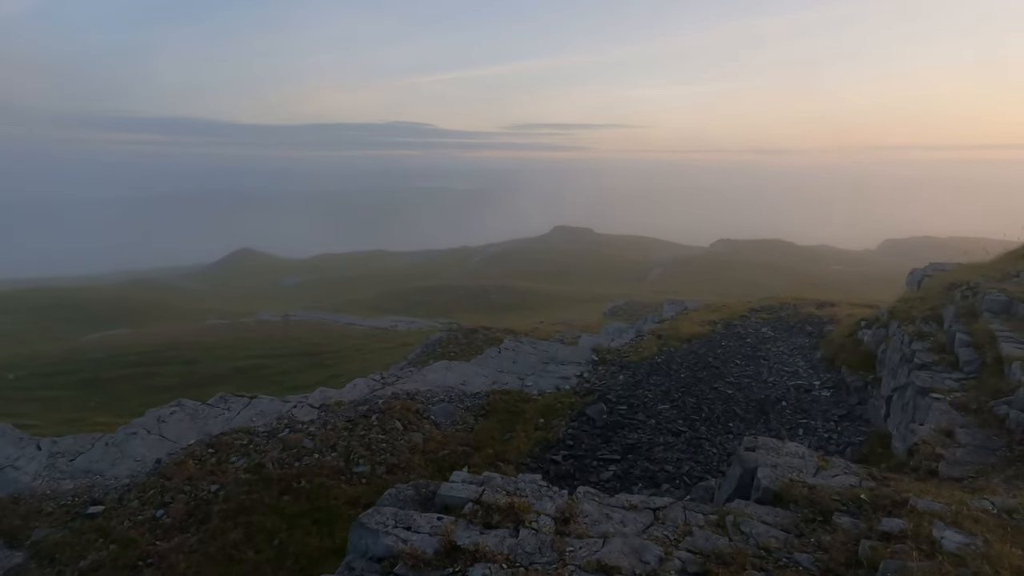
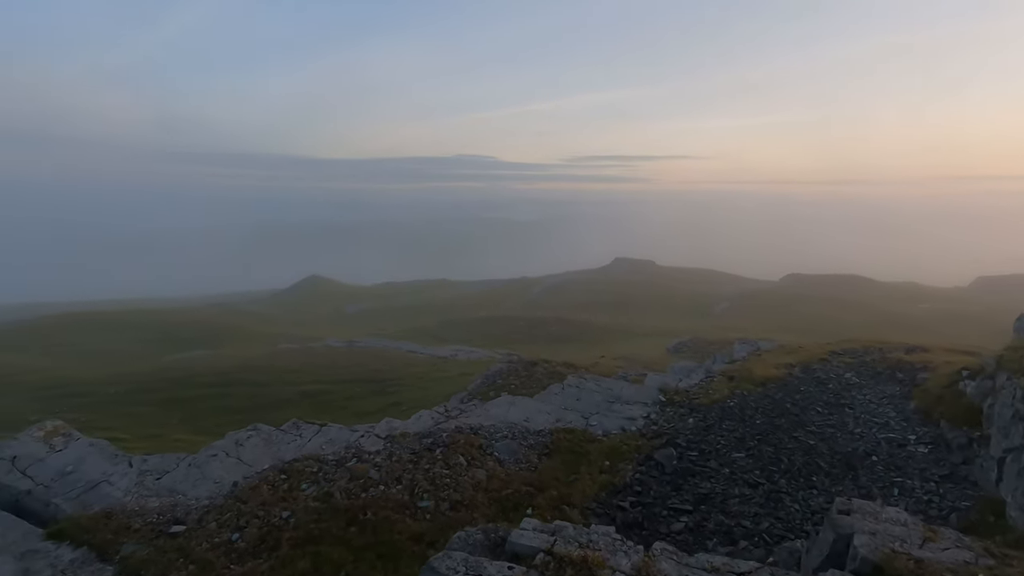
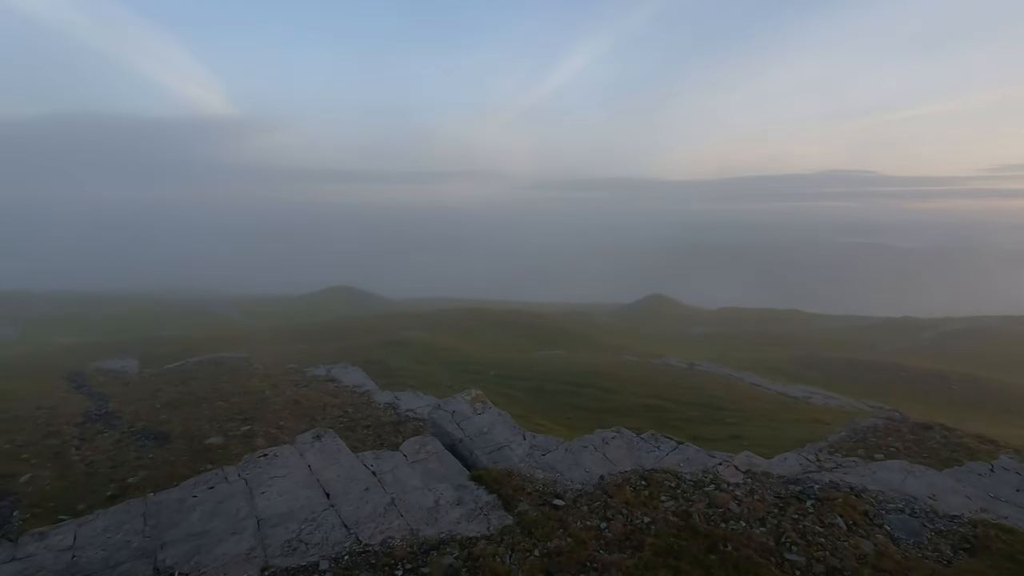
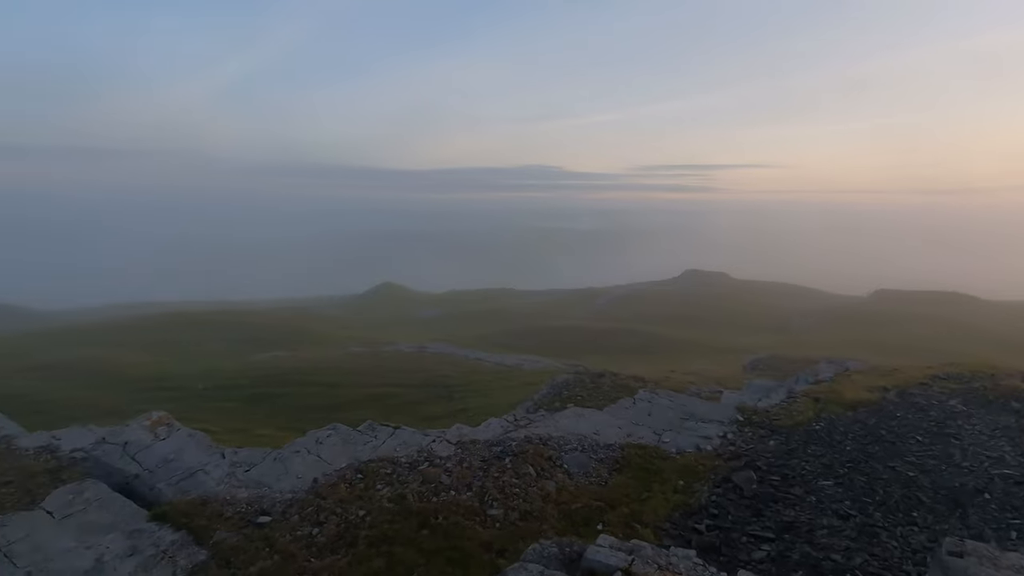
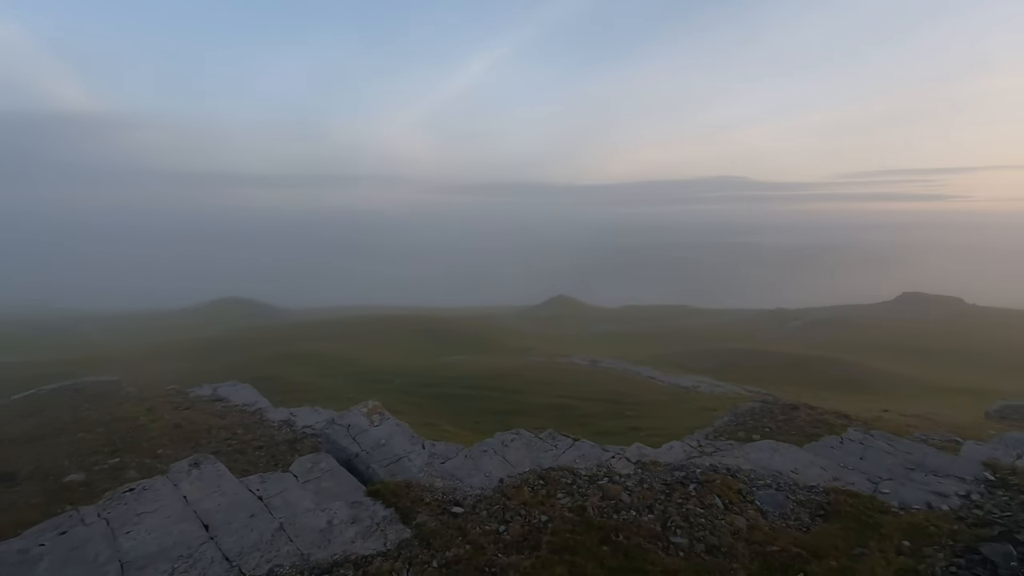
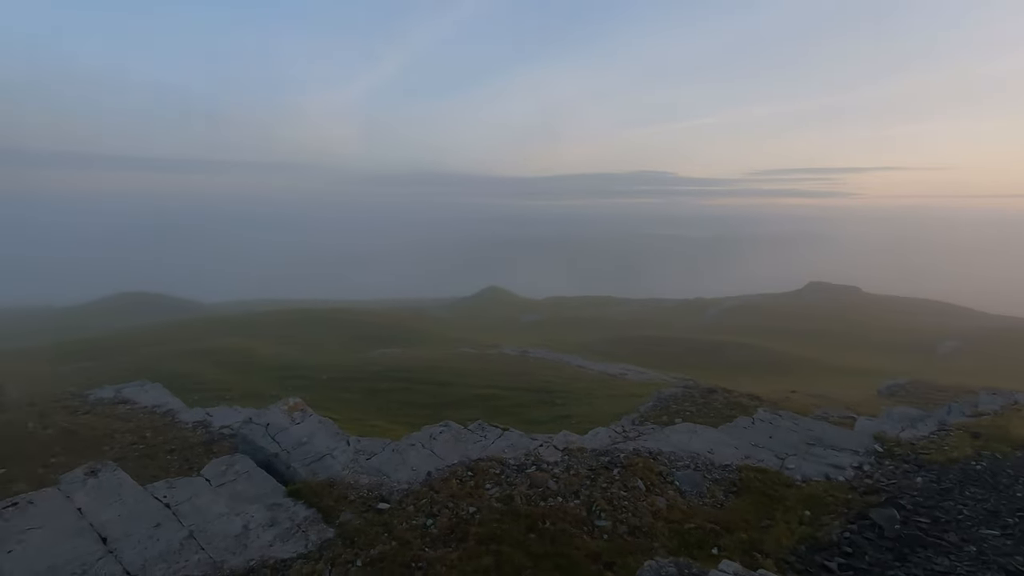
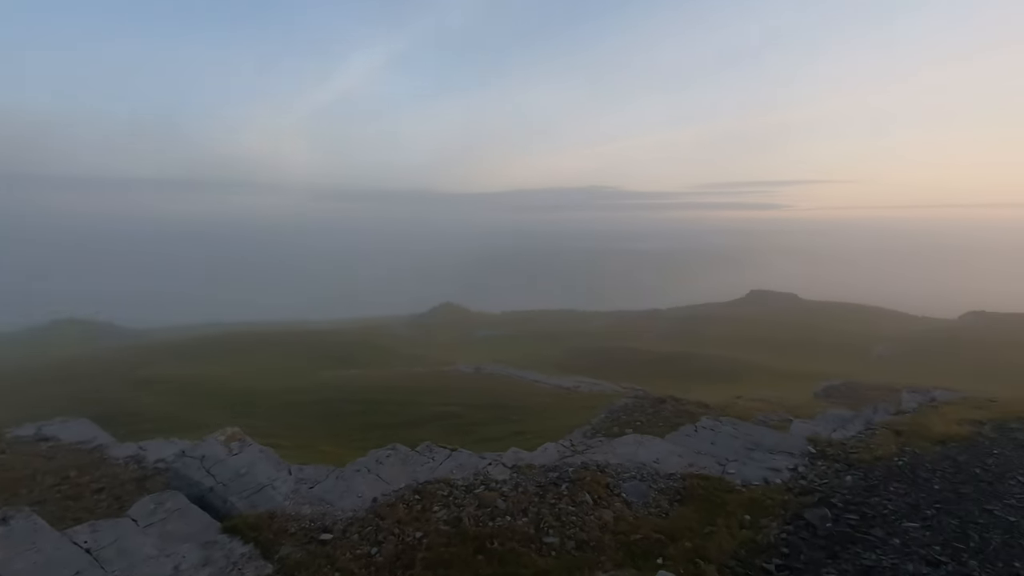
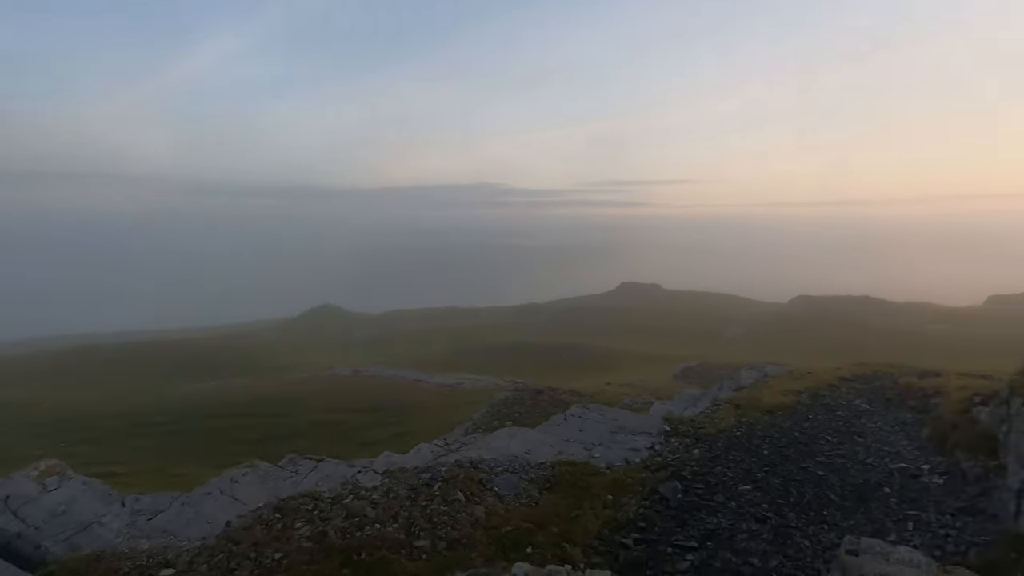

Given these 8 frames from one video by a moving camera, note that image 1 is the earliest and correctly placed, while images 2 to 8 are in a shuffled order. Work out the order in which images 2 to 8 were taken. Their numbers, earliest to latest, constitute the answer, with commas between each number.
2, 4, 6, 3, 5, 7, 8
